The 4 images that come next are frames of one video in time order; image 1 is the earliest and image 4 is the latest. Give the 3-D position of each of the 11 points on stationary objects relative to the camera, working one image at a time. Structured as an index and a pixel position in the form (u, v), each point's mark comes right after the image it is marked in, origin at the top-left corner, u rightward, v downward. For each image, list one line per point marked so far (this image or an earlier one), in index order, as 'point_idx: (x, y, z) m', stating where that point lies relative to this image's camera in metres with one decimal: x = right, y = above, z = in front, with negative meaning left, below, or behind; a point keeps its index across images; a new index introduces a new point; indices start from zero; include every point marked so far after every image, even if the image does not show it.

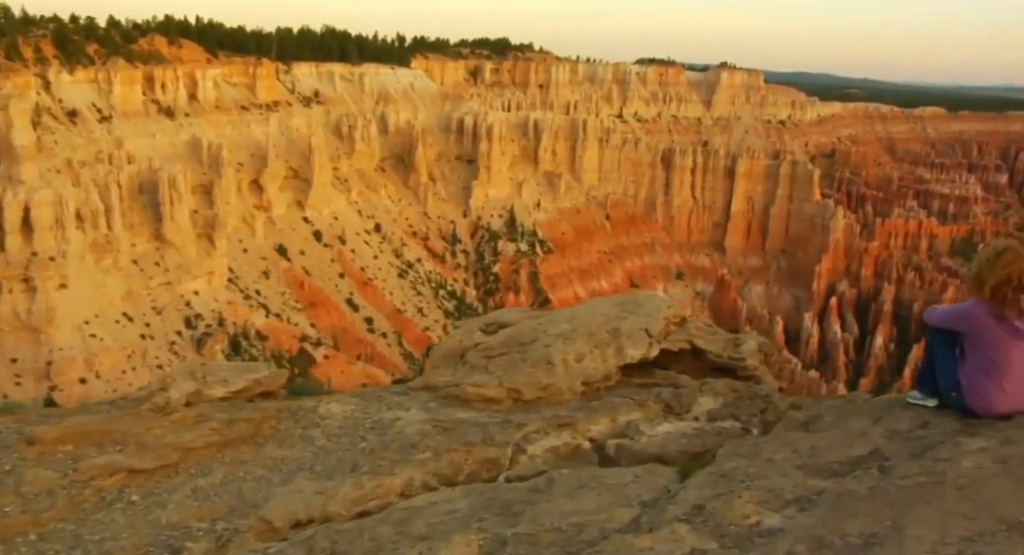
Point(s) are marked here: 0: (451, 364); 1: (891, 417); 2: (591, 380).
0: (-0.6, -0.8, +7.2) m
1: (+2.6, -0.9, +5.2) m
2: (+0.7, -0.9, +6.9) m
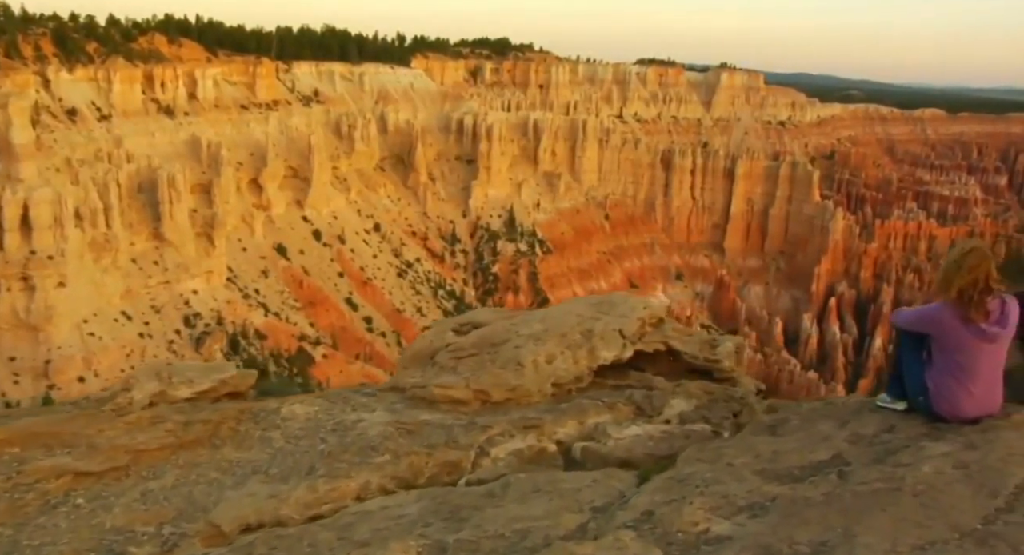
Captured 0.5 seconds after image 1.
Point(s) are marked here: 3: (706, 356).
0: (-0.8, -0.8, +7.1) m
1: (+2.3, -1.0, +5.1) m
2: (+0.4, -0.9, +6.8) m
3: (+1.9, -0.8, +7.8) m
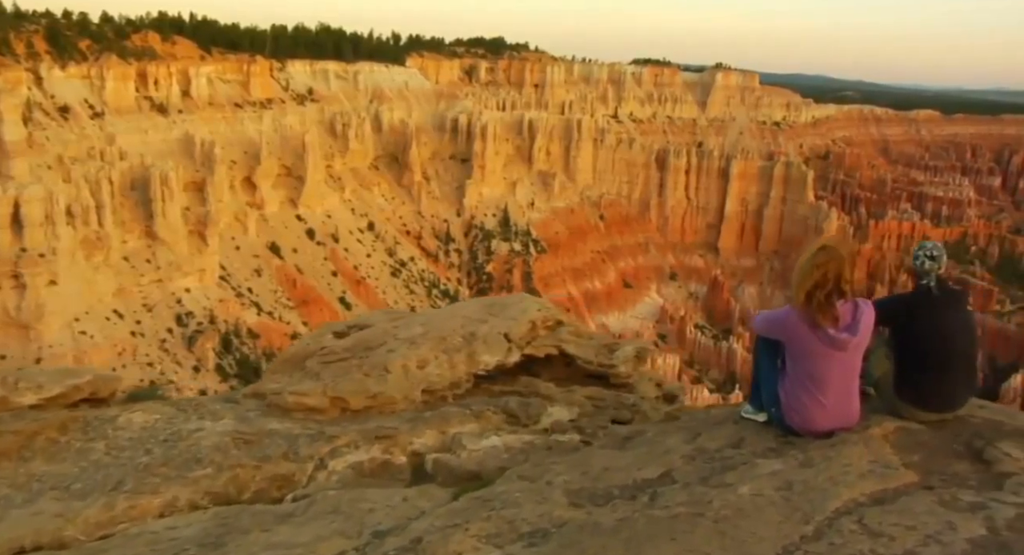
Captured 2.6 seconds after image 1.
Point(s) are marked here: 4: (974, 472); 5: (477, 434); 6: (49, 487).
0: (-1.9, -0.8, +6.7) m
1: (+1.2, -1.0, +4.8) m
2: (-0.6, -0.9, +6.4) m
3: (+0.9, -0.8, +7.4) m
4: (+2.5, -1.0, +4.2) m
5: (-0.3, -1.2, +5.8) m
6: (-2.8, -1.3, +4.7) m
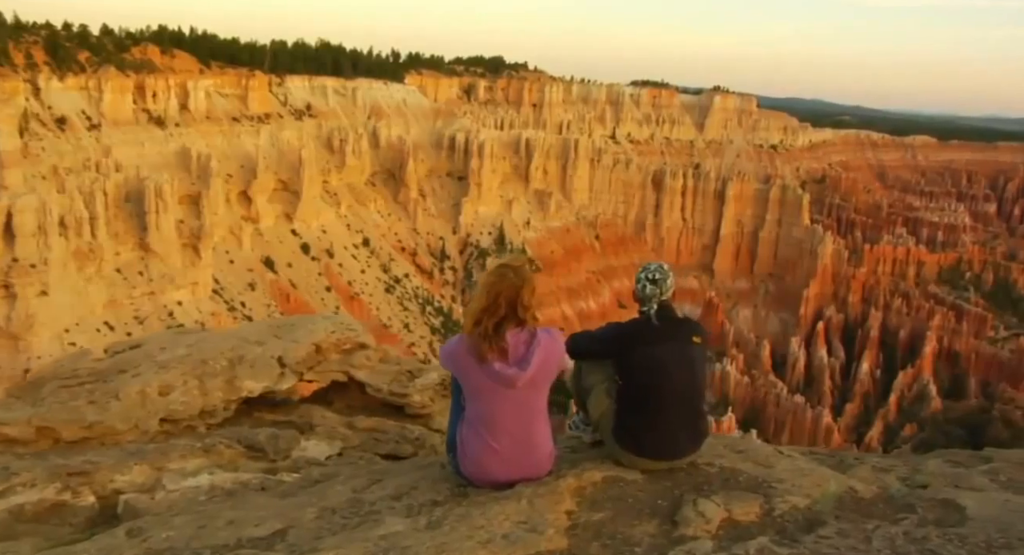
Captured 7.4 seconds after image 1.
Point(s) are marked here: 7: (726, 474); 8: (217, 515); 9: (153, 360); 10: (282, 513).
0: (-3.8, -0.9, +6.1) m
1: (-0.6, -1.1, +4.1) m
2: (-2.5, -1.0, +5.8) m
3: (-1.0, -1.0, +6.7) m
4: (+0.6, -1.2, +3.5) m
5: (-2.1, -1.3, +5.1) m
6: (-4.6, -1.3, +4.0) m
7: (+1.2, -1.1, +4.2) m
8: (-1.4, -1.2, +3.8) m
9: (-2.9, -0.7, +6.2) m
10: (-1.1, -1.1, +3.7) m
